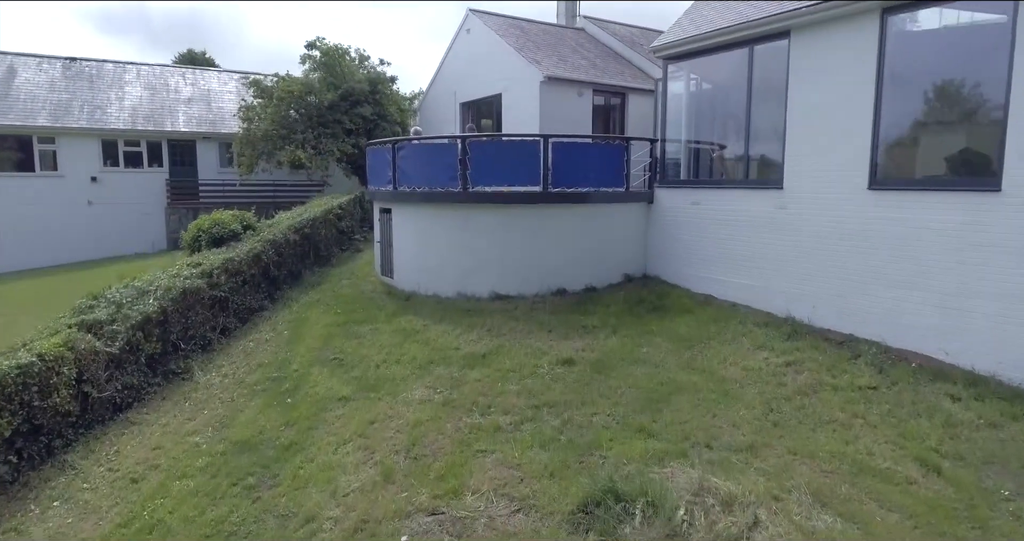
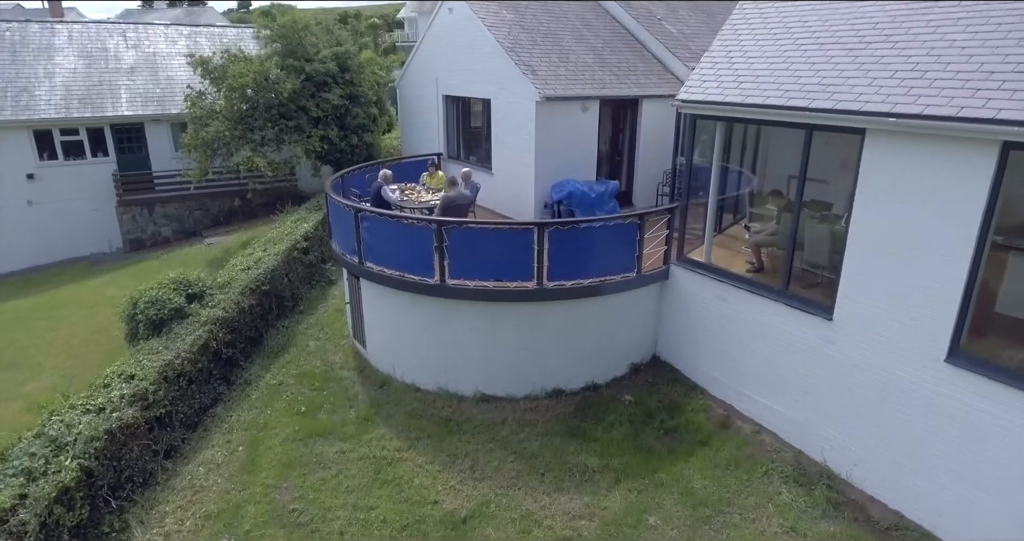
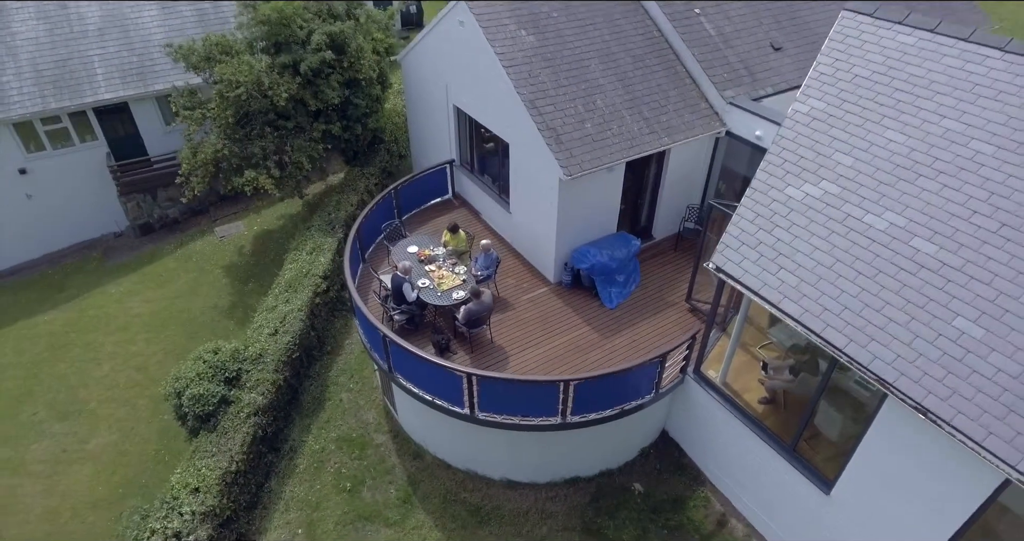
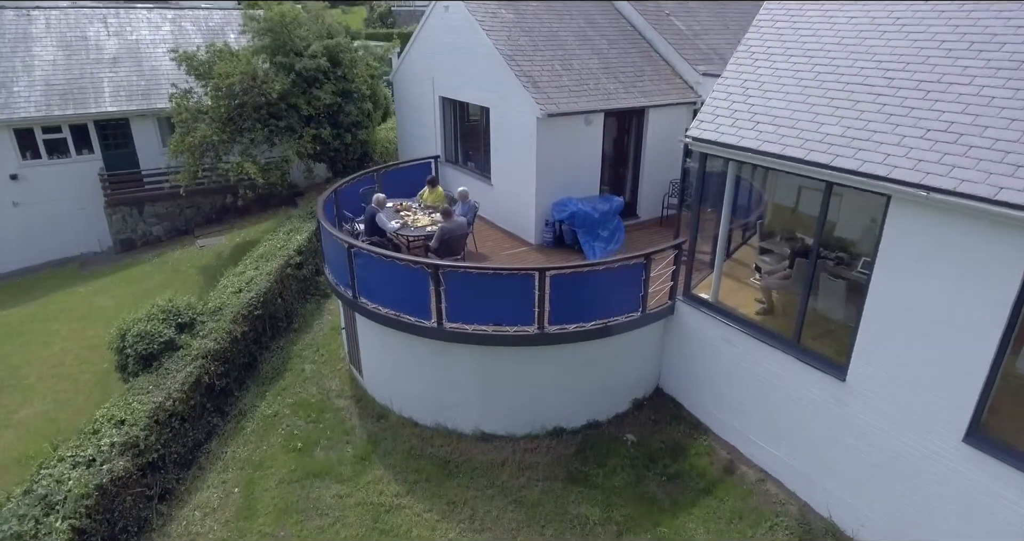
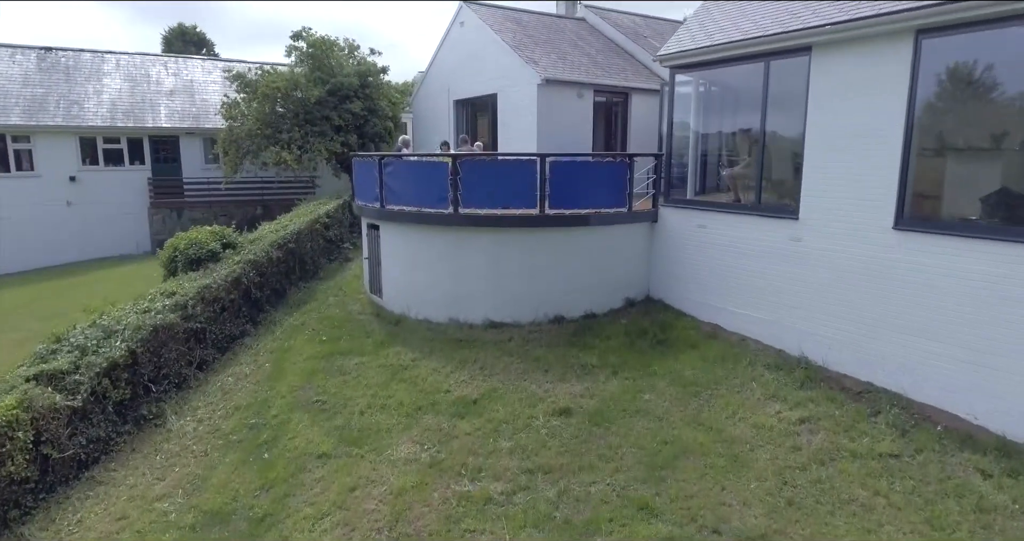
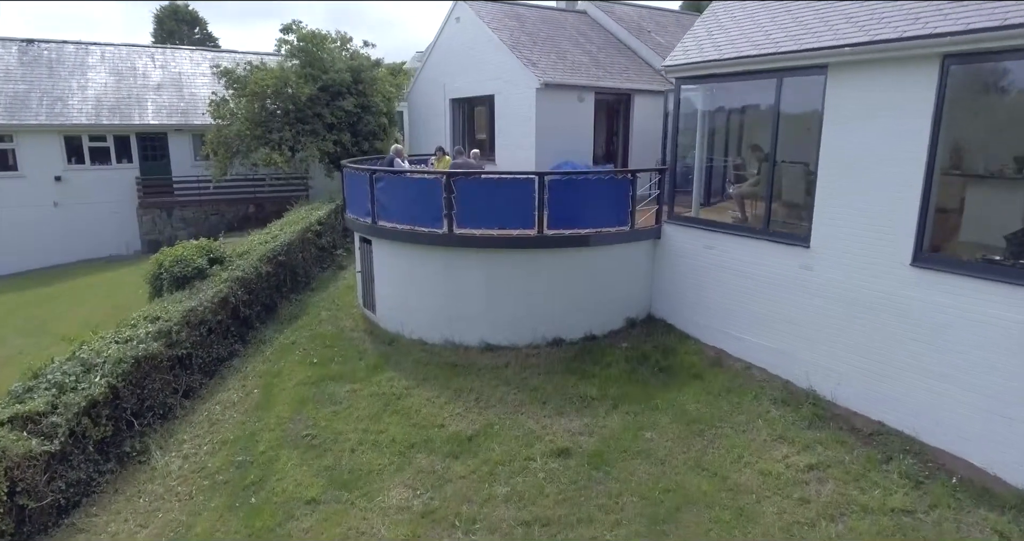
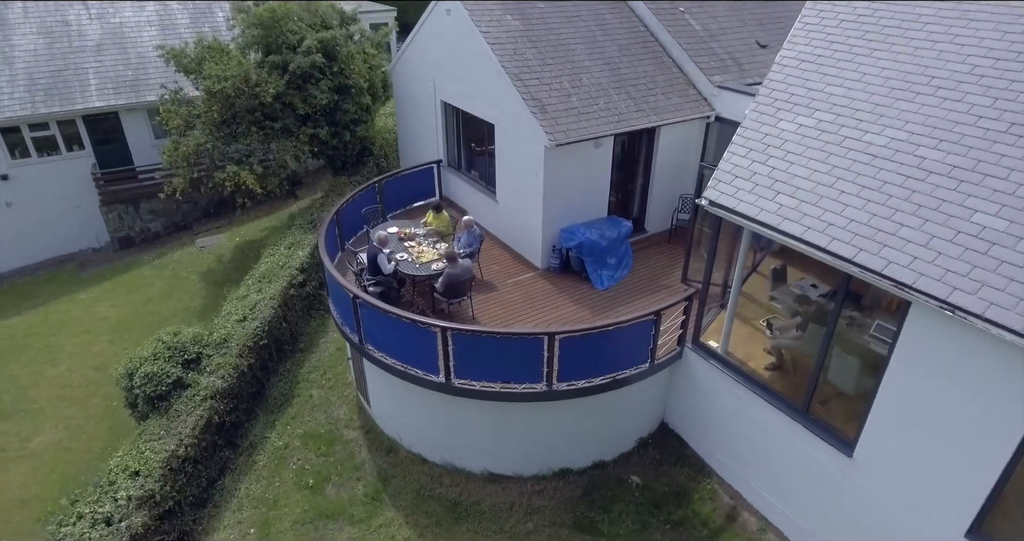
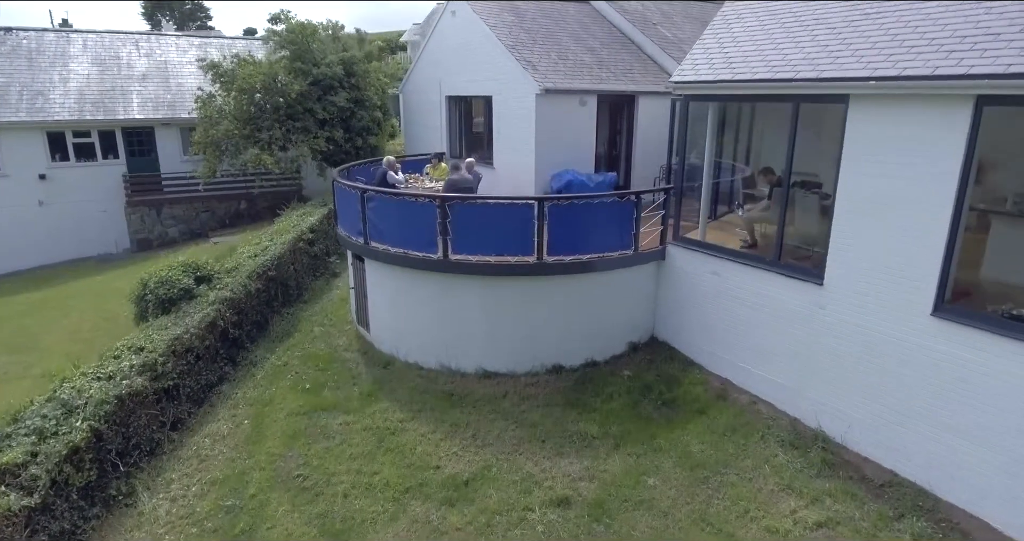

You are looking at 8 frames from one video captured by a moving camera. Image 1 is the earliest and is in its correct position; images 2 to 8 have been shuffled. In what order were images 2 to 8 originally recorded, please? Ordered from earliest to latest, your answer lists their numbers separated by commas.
5, 6, 8, 2, 4, 7, 3
